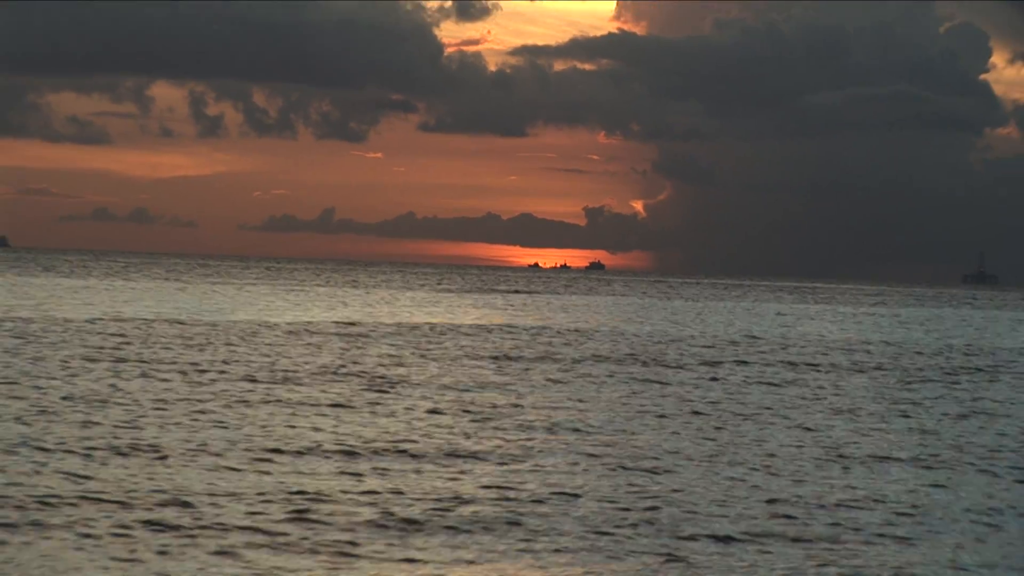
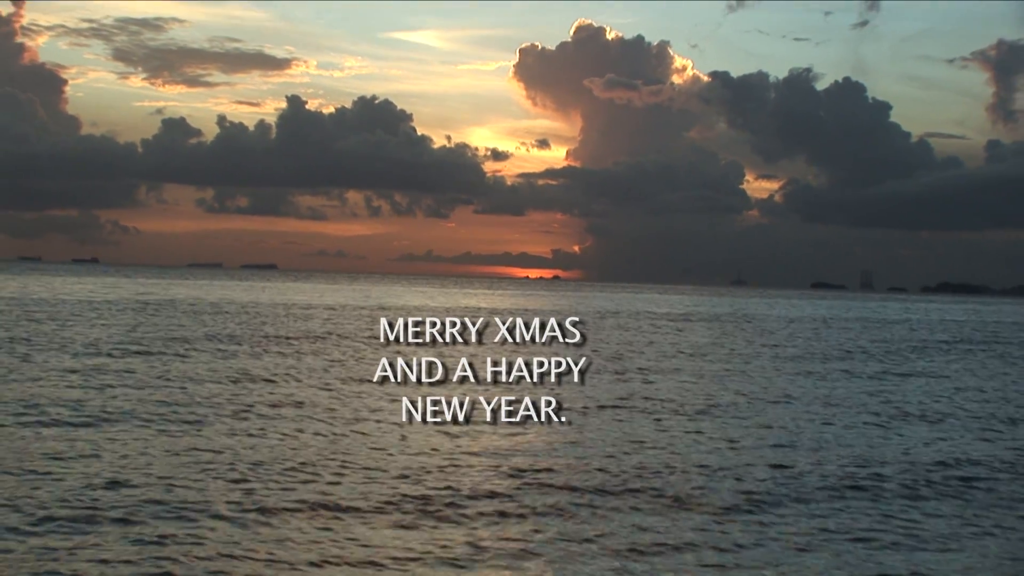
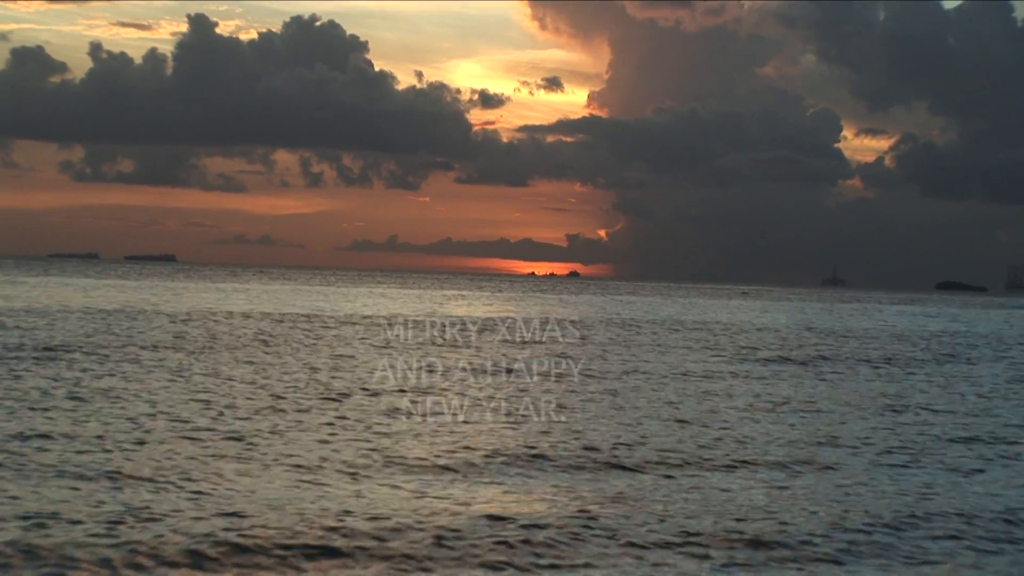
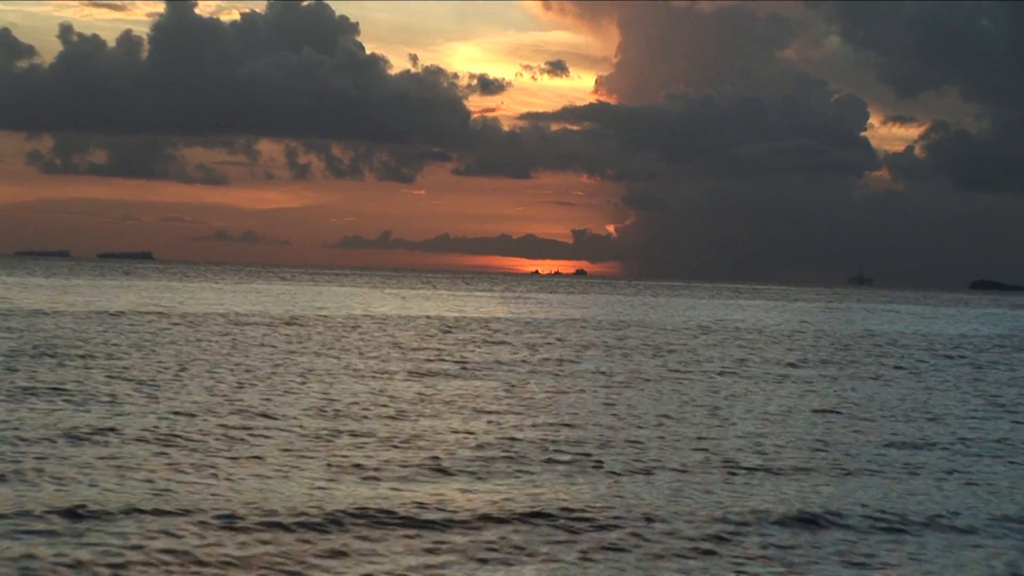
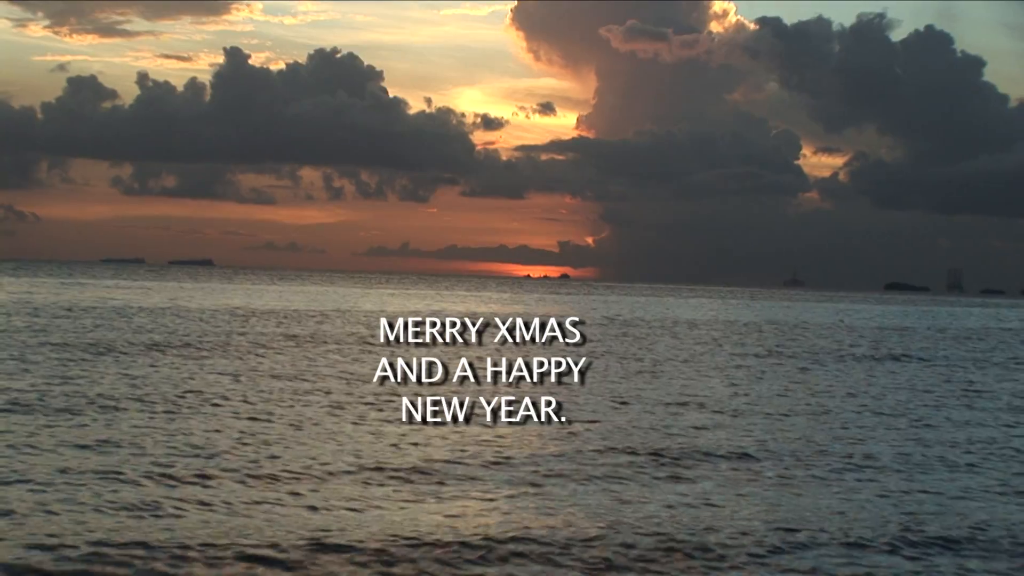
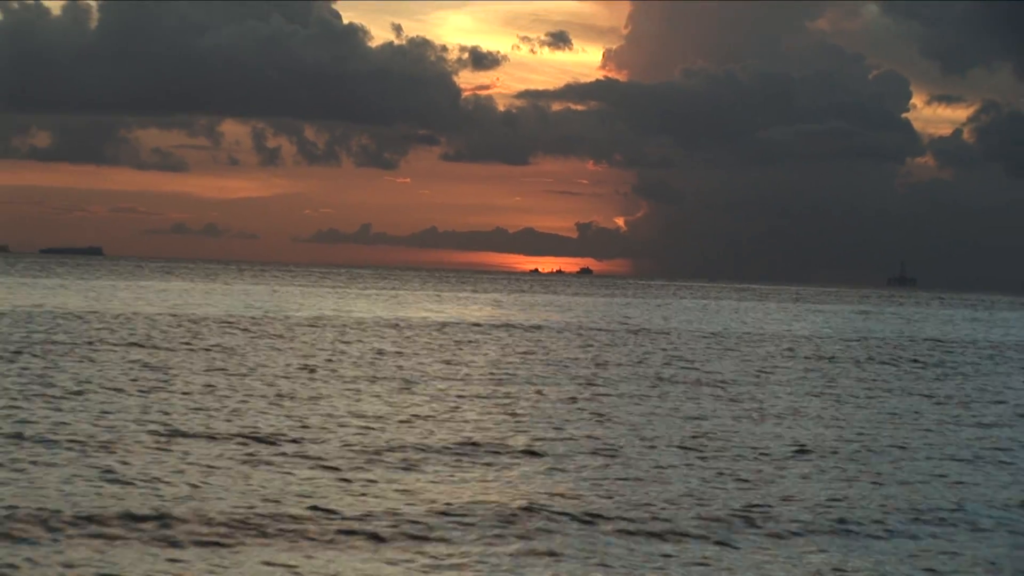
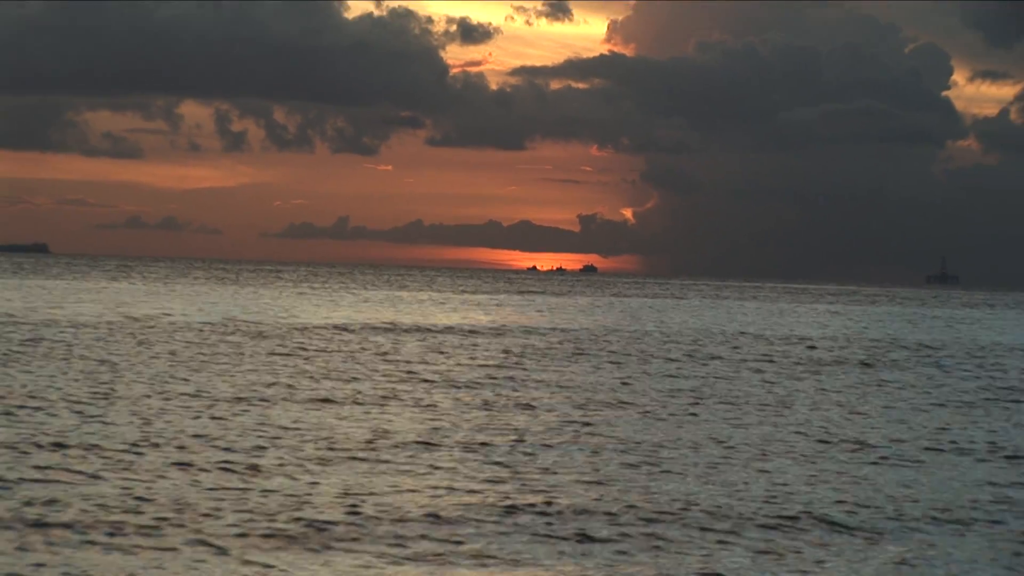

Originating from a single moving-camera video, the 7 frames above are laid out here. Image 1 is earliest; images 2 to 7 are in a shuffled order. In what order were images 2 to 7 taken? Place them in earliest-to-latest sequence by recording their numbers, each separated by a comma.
7, 6, 4, 3, 5, 2
